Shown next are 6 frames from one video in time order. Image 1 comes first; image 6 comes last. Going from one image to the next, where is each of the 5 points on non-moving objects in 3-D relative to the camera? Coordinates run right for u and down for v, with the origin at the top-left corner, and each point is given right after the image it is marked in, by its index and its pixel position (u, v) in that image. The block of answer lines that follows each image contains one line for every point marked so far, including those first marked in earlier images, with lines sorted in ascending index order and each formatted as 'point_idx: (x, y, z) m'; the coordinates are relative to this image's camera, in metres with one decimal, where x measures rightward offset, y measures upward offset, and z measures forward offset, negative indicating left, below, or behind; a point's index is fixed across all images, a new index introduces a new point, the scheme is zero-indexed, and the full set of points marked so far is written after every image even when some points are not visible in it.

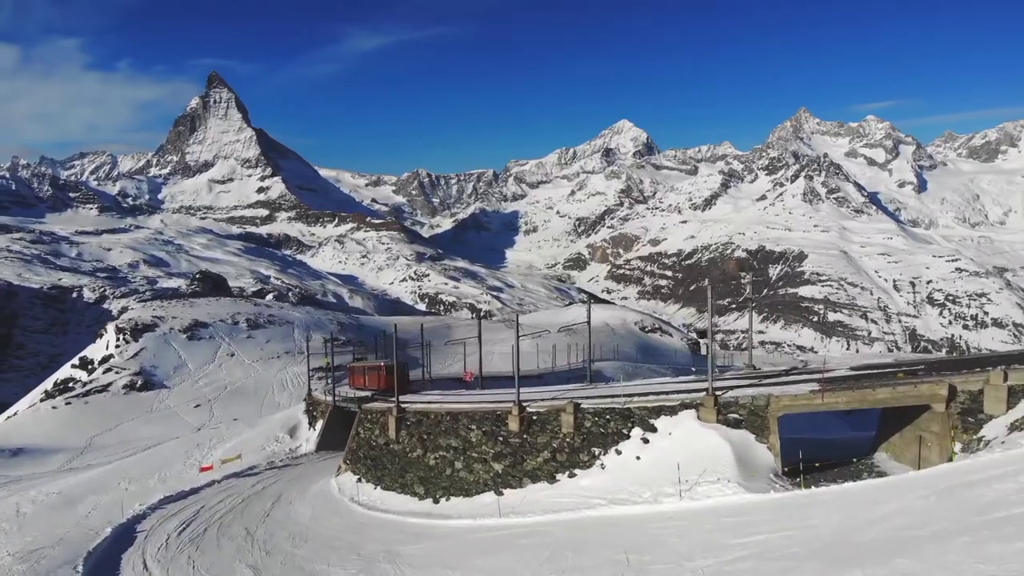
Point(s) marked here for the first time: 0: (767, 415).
0: (+6.4, -3.1, +16.9) m
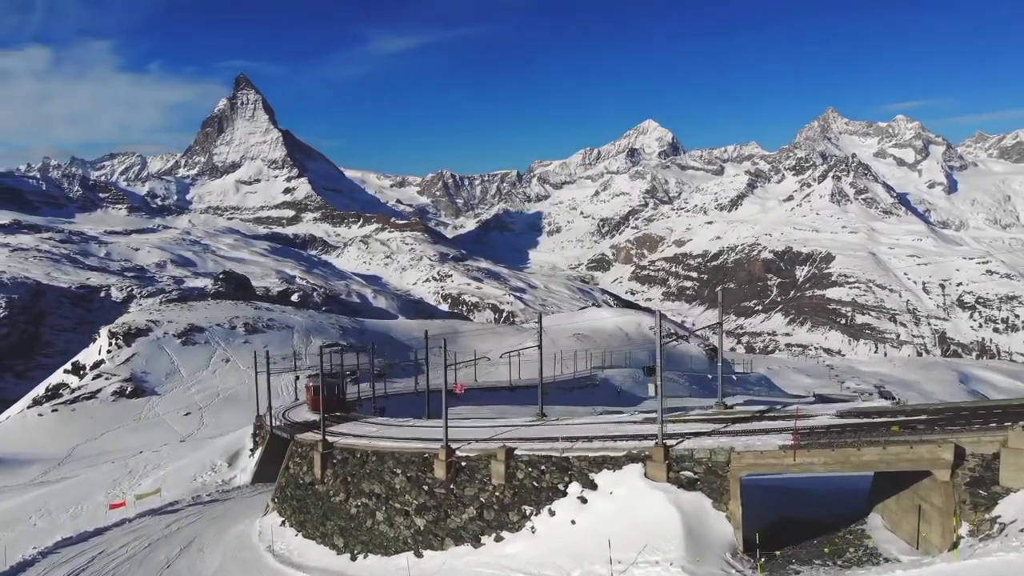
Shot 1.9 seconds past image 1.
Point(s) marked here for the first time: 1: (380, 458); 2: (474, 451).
0: (+4.4, -3.8, +13.6) m
1: (-3.8, -4.9, +19.3) m
2: (-1.0, -4.1, +17.1) m
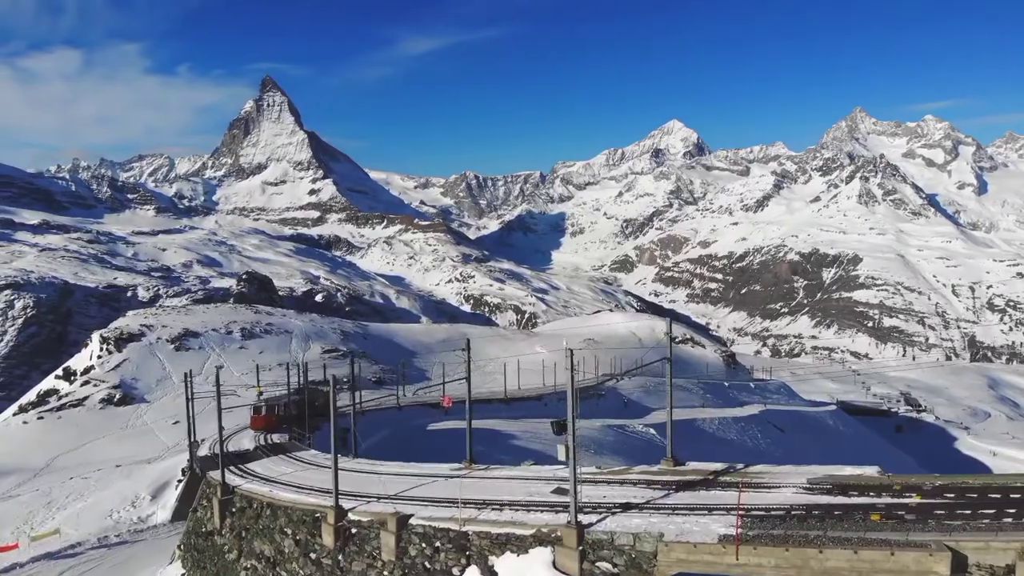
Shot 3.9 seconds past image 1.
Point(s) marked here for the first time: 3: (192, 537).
0: (+2.2, -4.4, +10.4) m
1: (-5.8, -5.4, +16.3) m
2: (-3.0, -4.7, +14.0) m
3: (-9.3, -7.2, +19.7) m
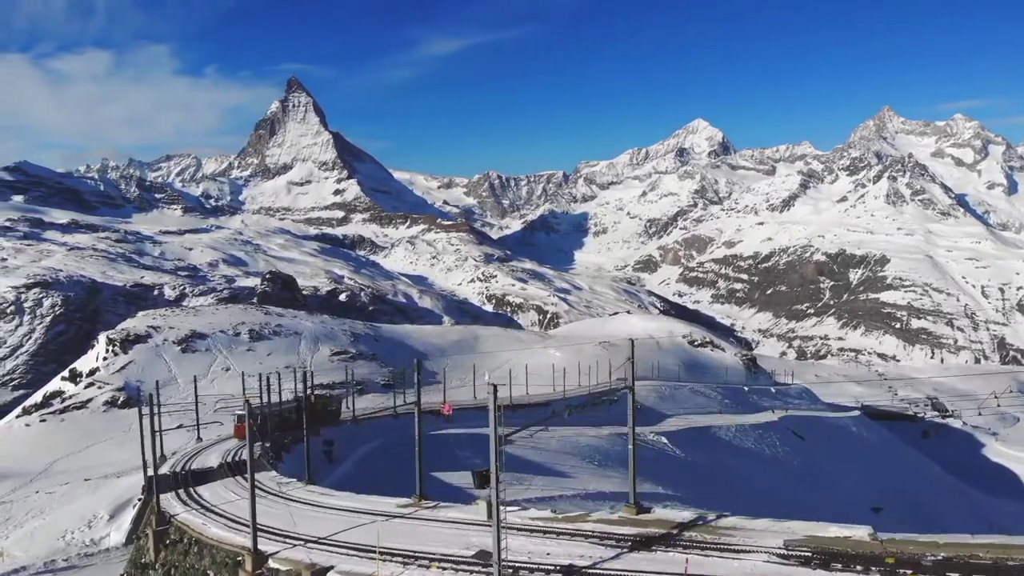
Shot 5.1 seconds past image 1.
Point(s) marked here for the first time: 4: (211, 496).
0: (+1.0, -4.7, +8.6) m
1: (-6.8, -5.7, +14.7) m
2: (-4.1, -5.0, +12.4) m
3: (-10.3, -7.6, +18.2) m
4: (-8.4, -5.8, +19.0) m
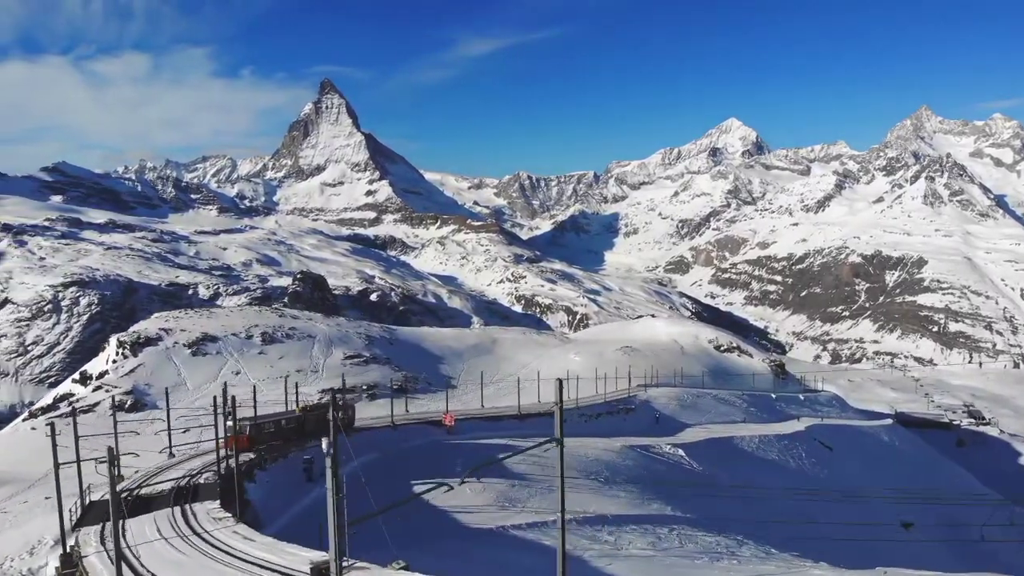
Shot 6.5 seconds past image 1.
0: (-0.6, -5.2, +6.4) m
1: (-8.1, -6.2, +12.9) m
2: (-5.5, -5.5, +10.4) m
3: (-11.4, -8.0, +16.5) m
4: (-9.5, -6.2, +17.1) m
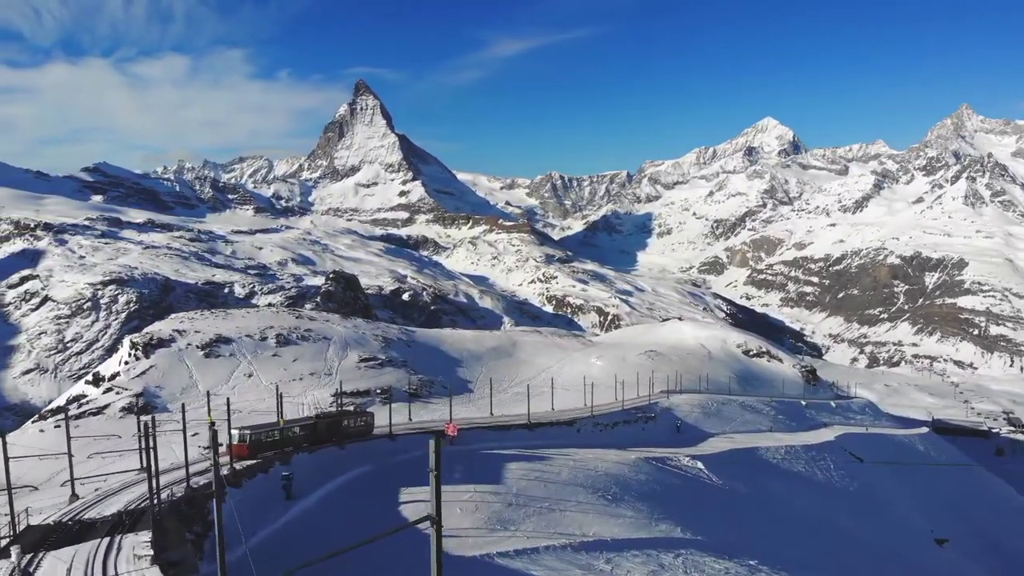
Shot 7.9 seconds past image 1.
0: (-2.2, -5.6, +4.3) m
1: (-9.5, -6.5, +11.1) m
2: (-7.0, -5.8, +8.5) m
3: (-12.7, -8.3, +14.9) m
4: (-10.7, -6.6, +15.5) m
